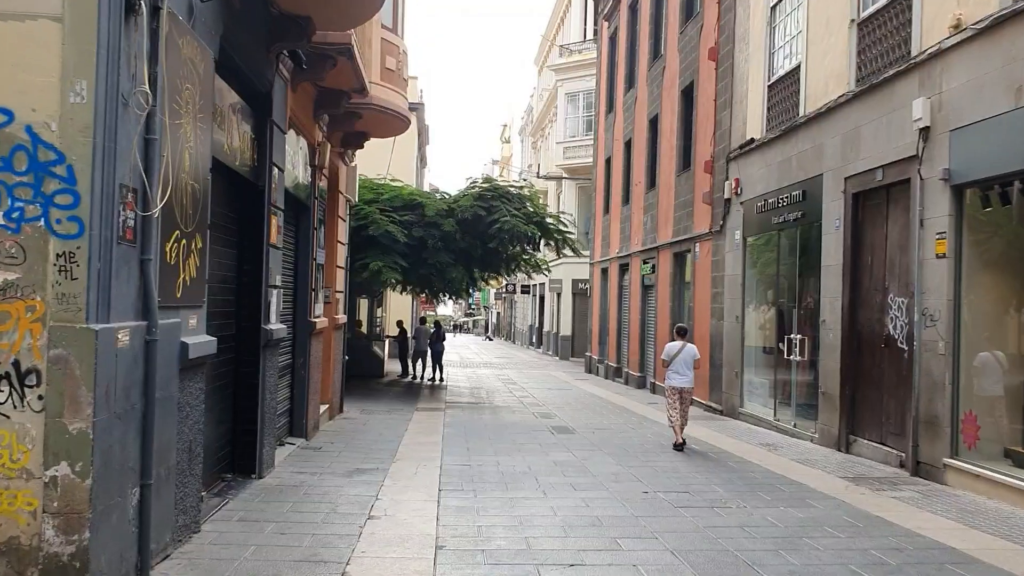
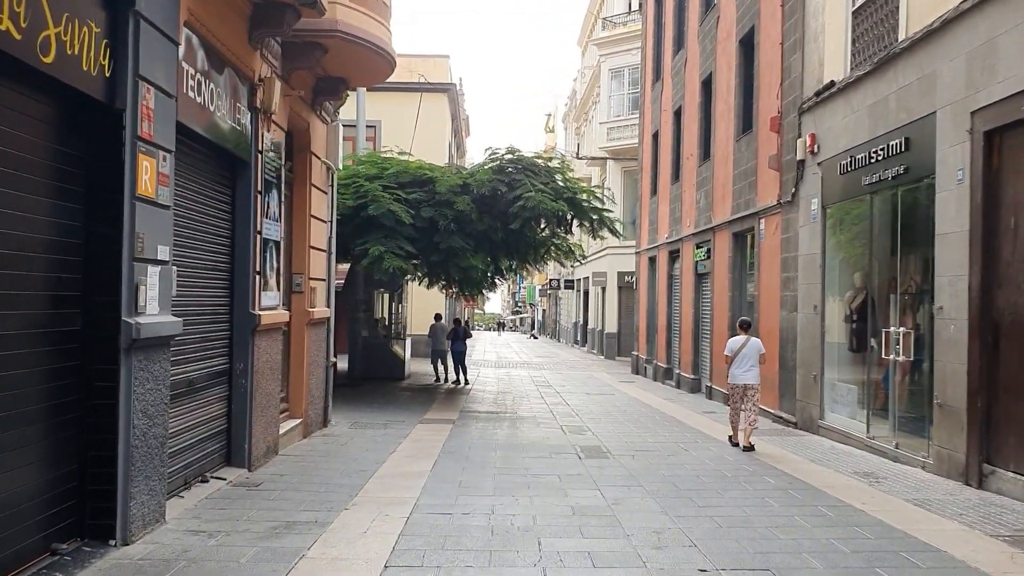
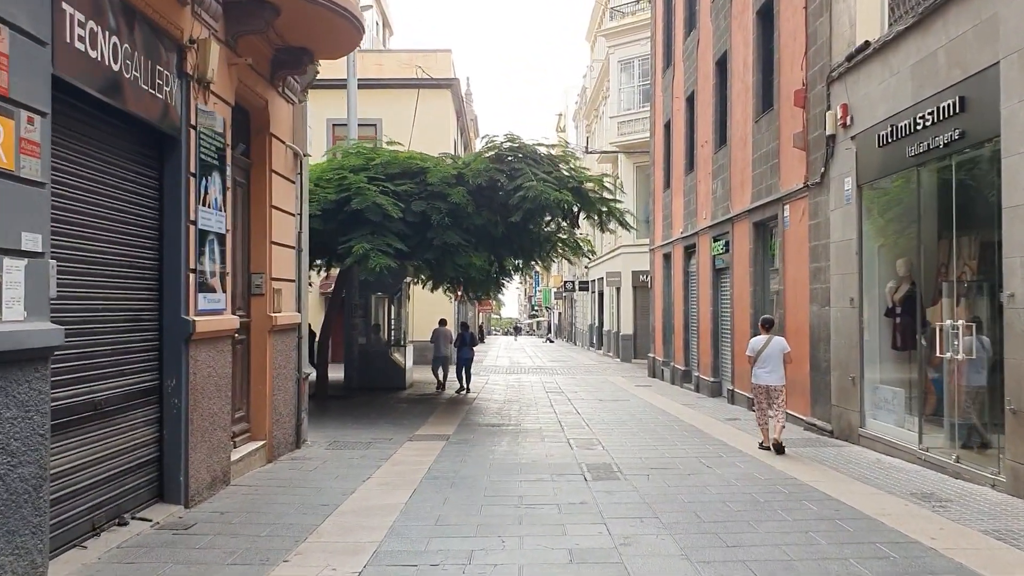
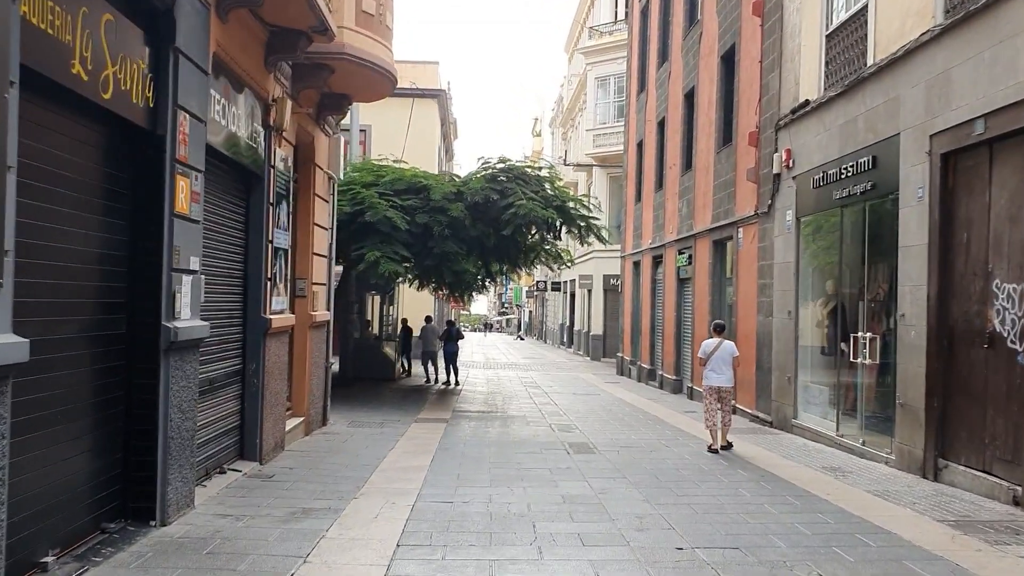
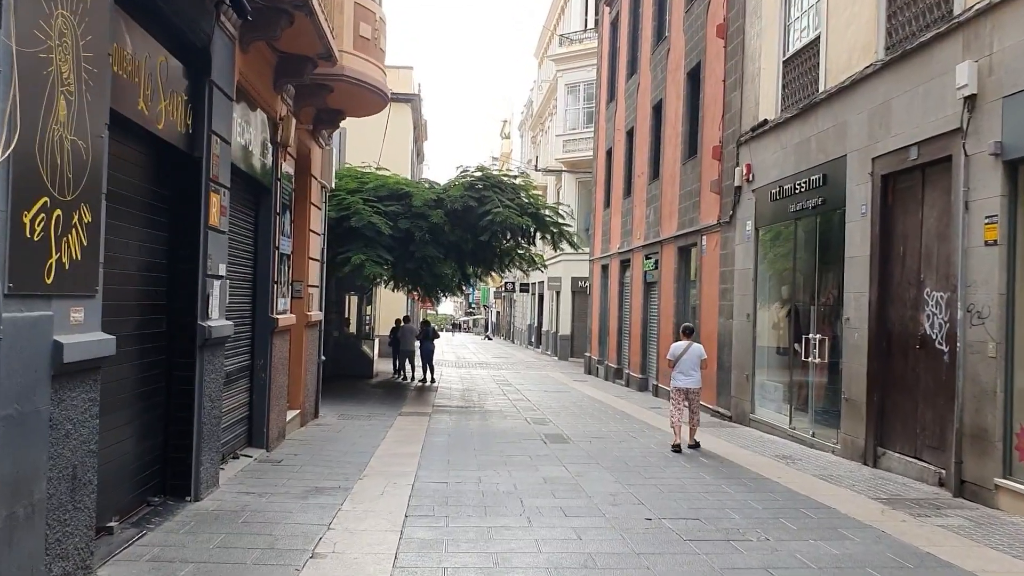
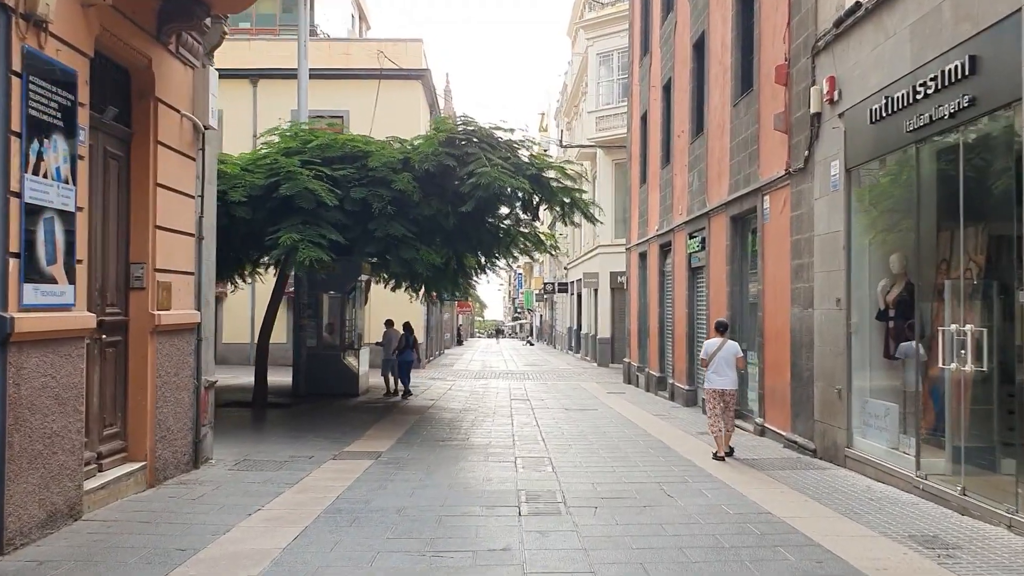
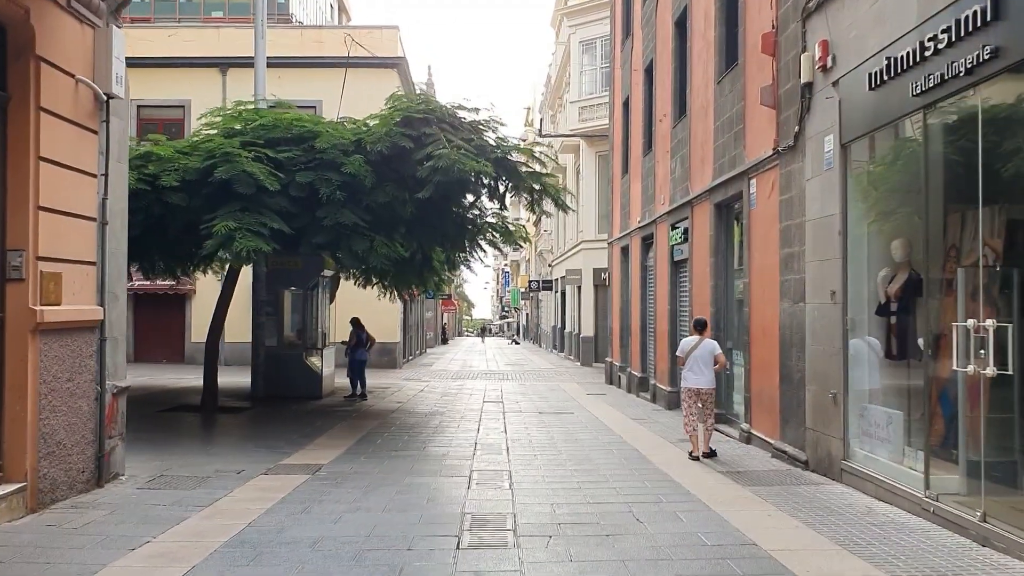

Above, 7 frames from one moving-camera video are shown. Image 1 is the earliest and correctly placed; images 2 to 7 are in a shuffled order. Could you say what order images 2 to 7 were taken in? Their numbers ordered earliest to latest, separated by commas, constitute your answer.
5, 4, 2, 3, 6, 7
